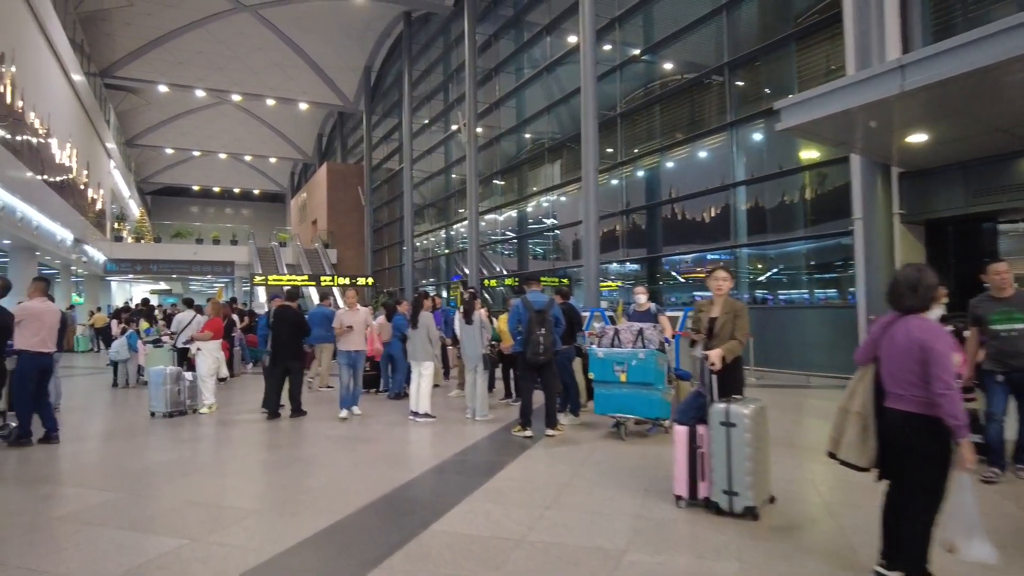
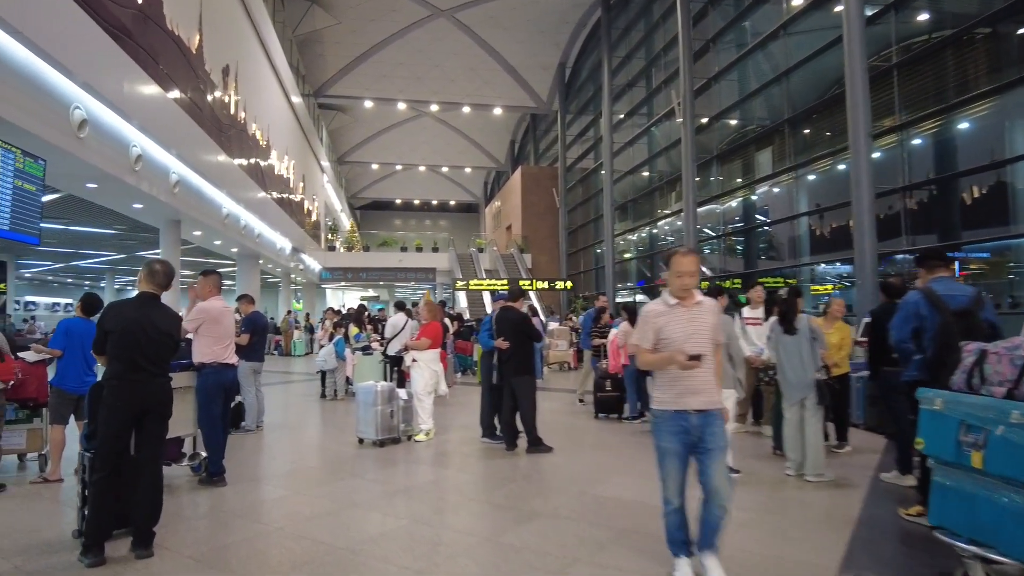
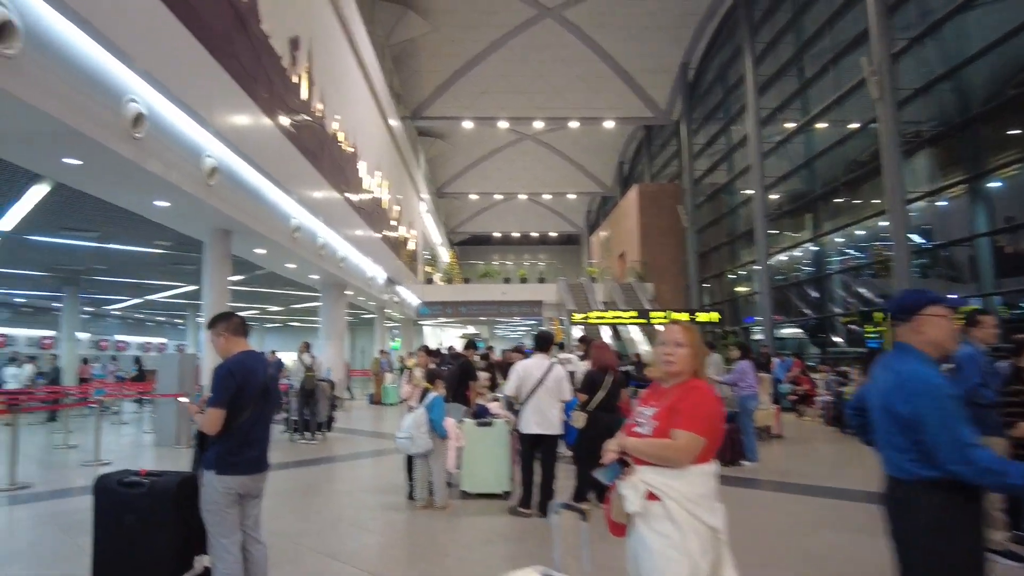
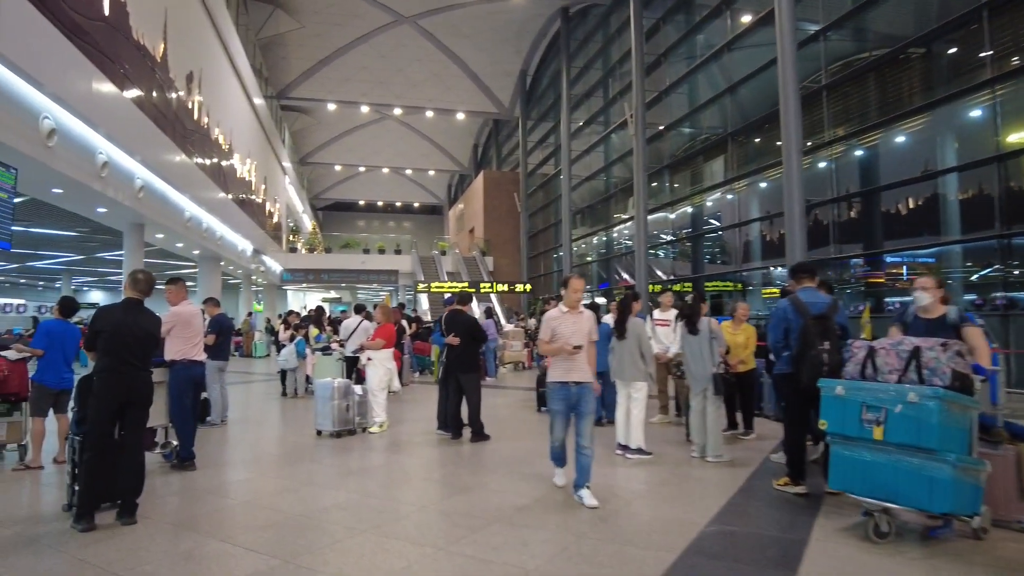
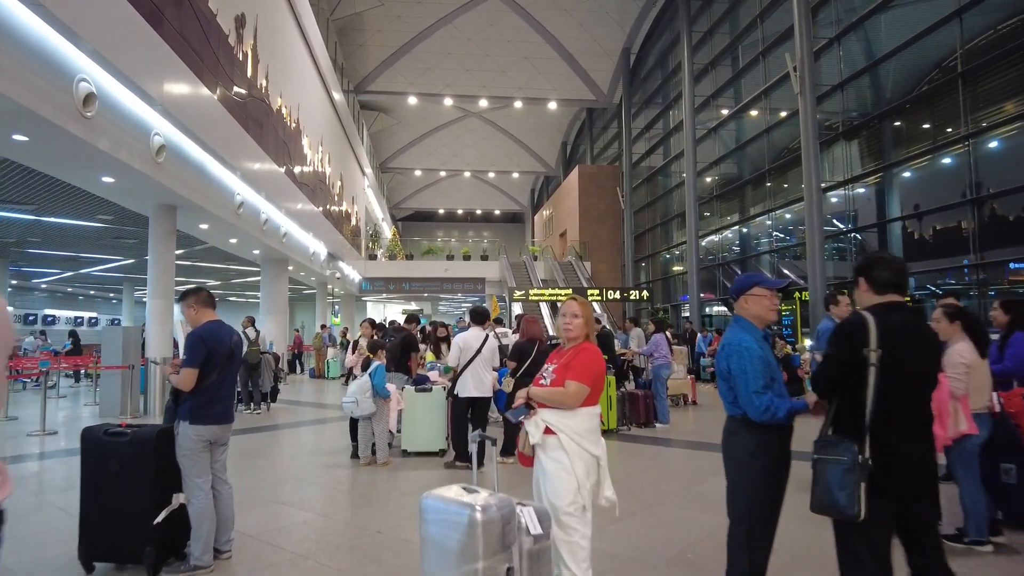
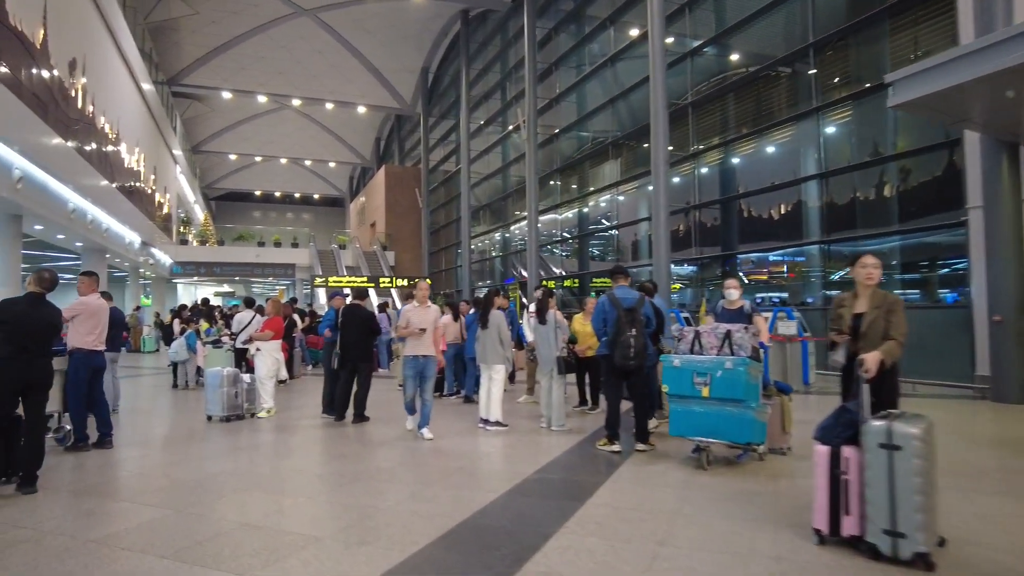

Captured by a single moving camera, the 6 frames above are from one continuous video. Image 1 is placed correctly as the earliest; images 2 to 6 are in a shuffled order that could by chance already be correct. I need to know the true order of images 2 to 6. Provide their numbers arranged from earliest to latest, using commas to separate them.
6, 4, 2, 5, 3
